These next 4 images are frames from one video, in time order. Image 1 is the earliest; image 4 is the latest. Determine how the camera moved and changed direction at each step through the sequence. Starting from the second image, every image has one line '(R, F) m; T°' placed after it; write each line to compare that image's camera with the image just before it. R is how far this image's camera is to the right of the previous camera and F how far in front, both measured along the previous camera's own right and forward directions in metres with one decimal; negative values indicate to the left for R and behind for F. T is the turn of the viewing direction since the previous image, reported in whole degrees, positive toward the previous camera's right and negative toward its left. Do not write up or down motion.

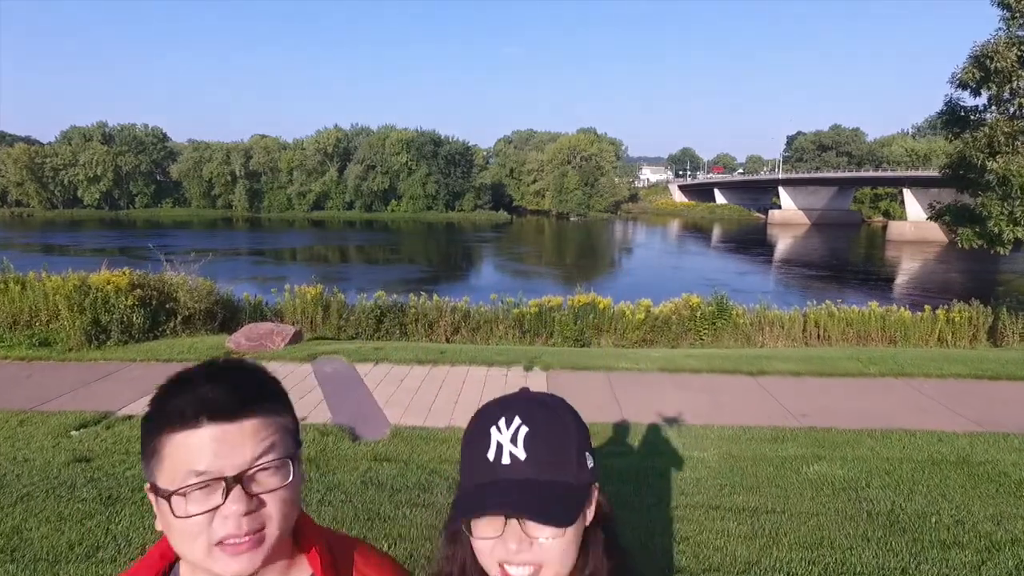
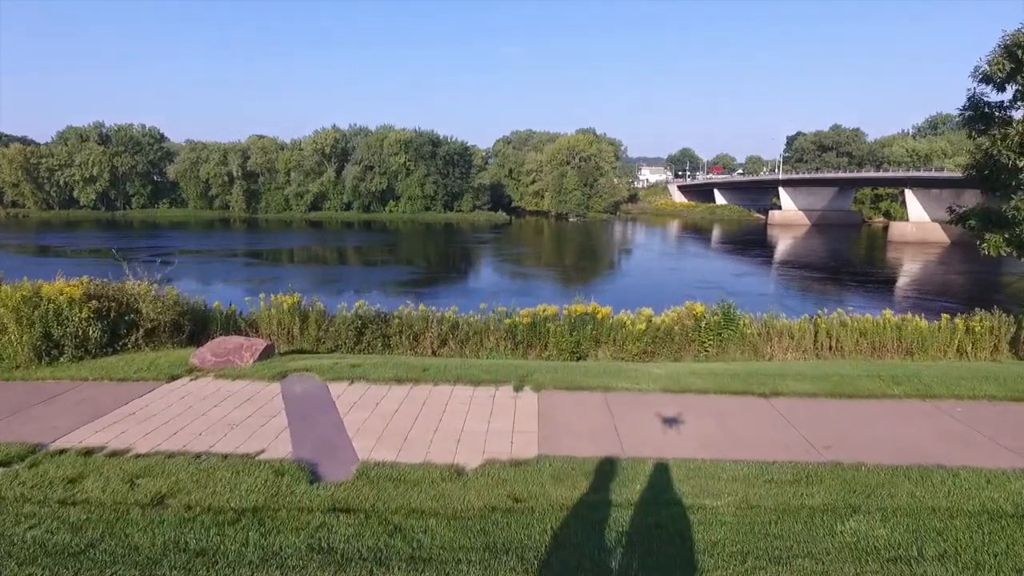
(+0.1, +0.7) m; 0°
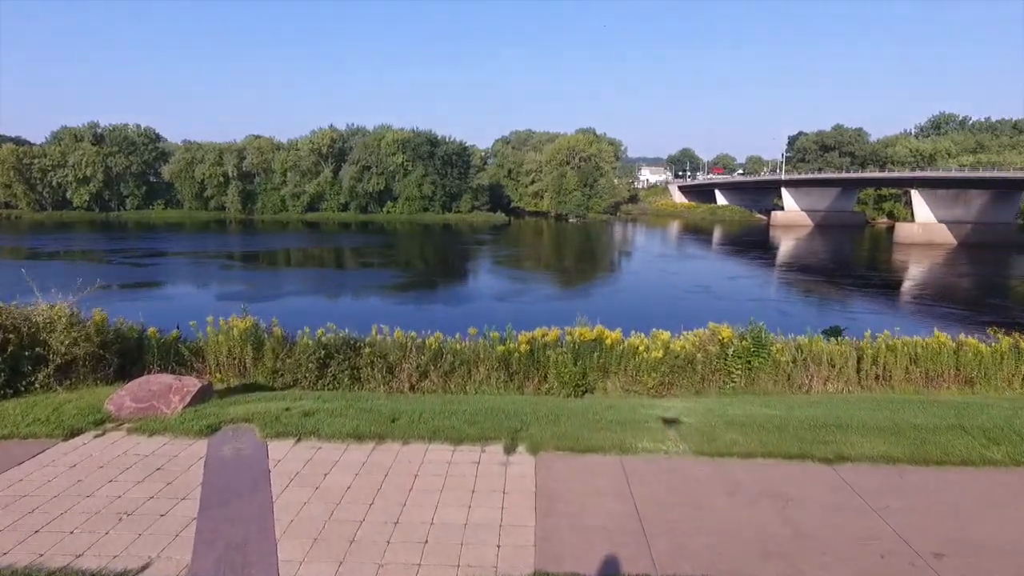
(+0.1, +1.6) m; 0°
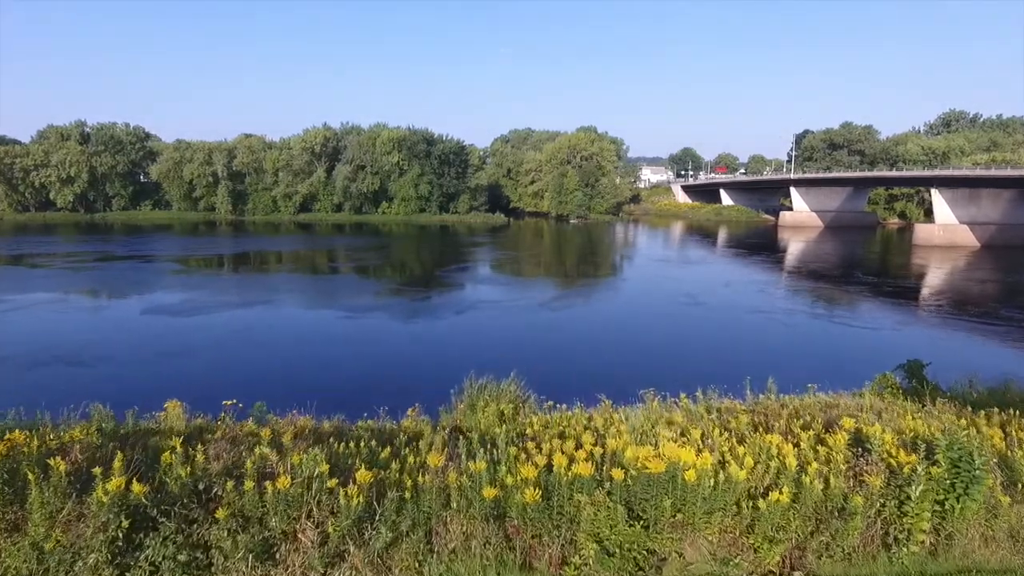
(0.0, +4.1) m; 0°
